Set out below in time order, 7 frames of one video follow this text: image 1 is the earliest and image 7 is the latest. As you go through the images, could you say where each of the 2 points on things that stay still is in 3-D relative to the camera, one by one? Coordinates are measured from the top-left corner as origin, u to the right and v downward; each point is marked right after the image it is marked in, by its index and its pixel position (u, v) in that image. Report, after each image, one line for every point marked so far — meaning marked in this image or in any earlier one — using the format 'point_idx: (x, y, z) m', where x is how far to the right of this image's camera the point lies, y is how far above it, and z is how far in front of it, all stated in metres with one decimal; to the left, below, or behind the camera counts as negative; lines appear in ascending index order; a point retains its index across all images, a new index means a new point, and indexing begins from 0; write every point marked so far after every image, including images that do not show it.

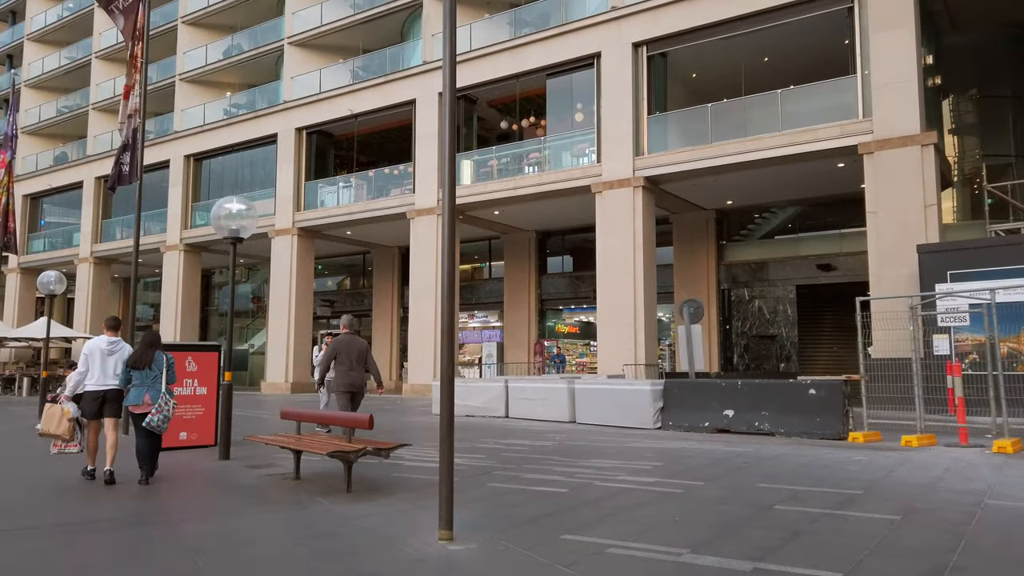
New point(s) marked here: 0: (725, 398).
0: (+2.9, -1.5, +10.0) m
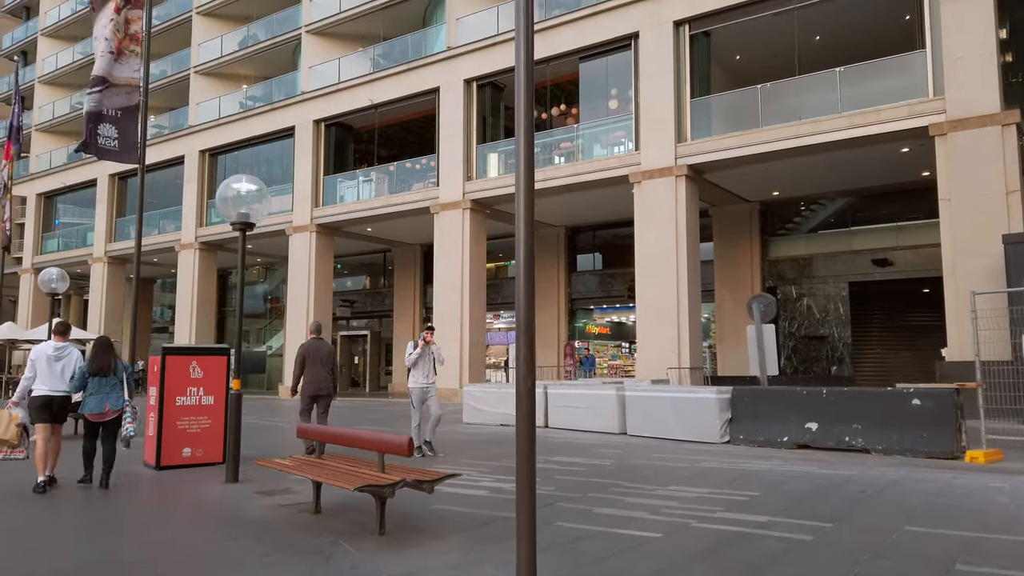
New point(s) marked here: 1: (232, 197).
0: (+3.4, -1.4, +8.7) m
1: (-2.7, +0.9, +7.2) m
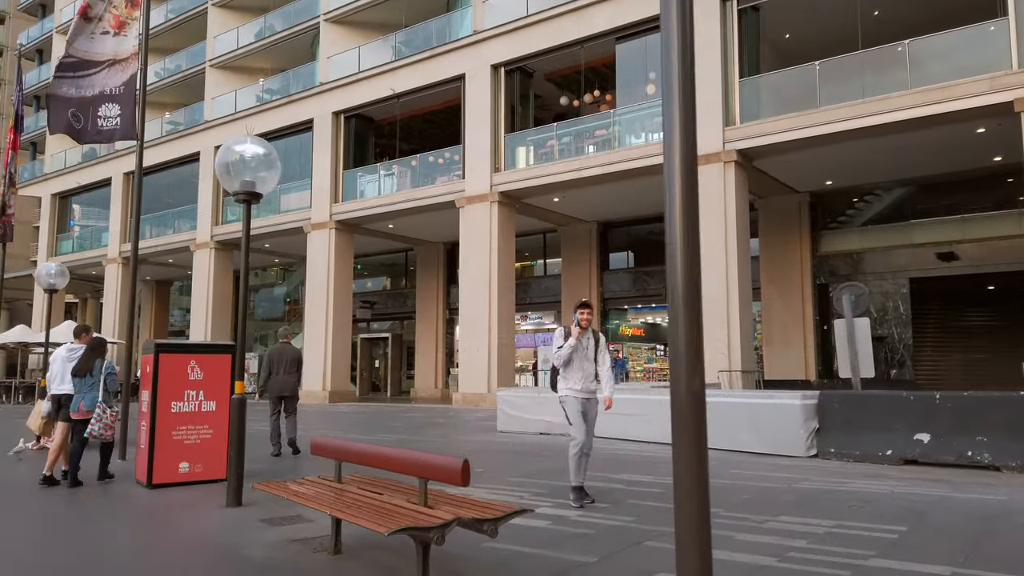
0: (+3.9, -1.3, +7.3) m
1: (-2.2, +1.0, +6.0) m
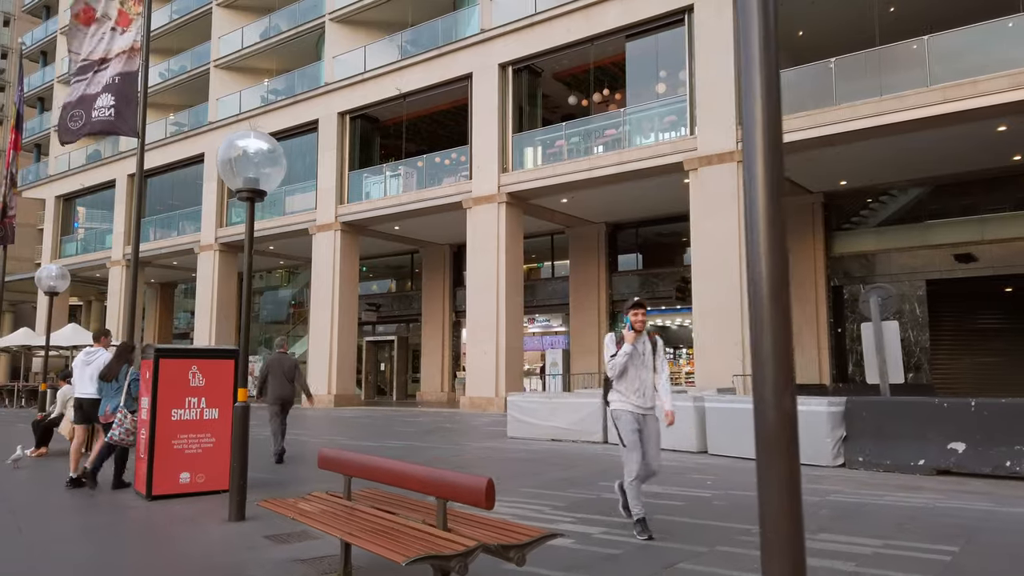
0: (+4.1, -1.3, +7.0) m
1: (-2.1, +1.0, +5.7) m
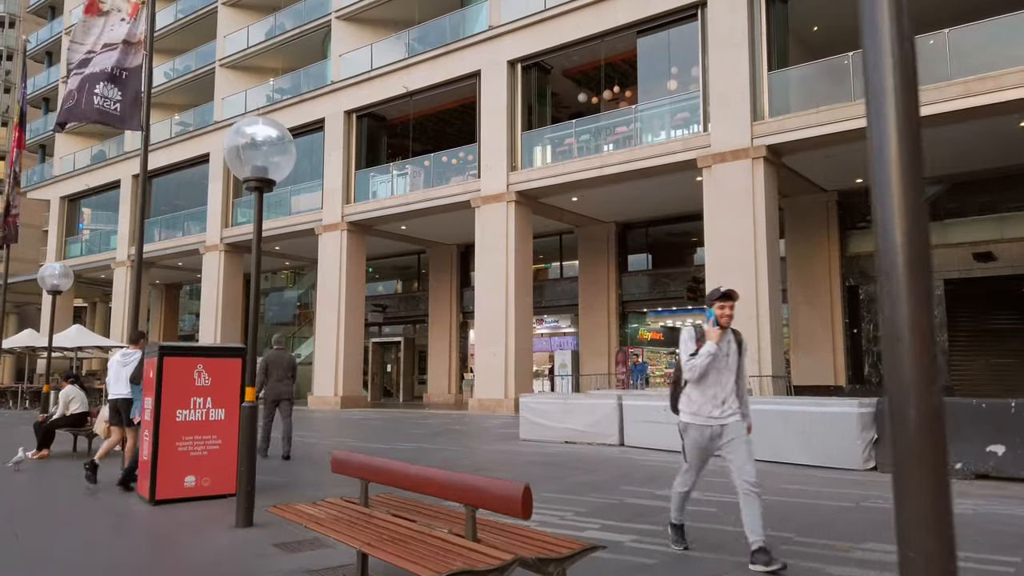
0: (+4.2, -1.2, +6.7) m
1: (-1.9, +1.0, +5.5) m
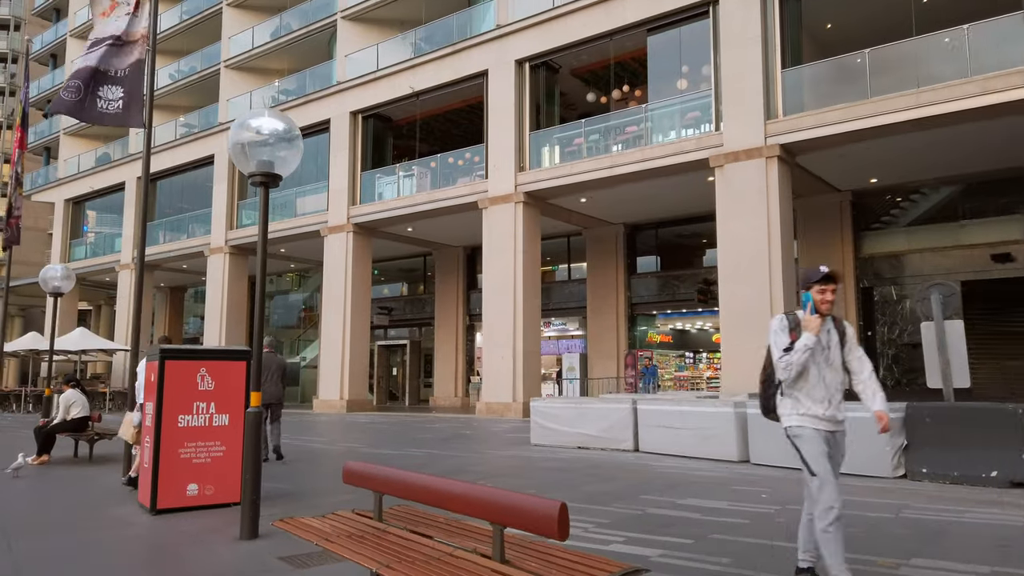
0: (+4.3, -1.2, +6.4) m
1: (-1.8, +1.0, +5.2) m
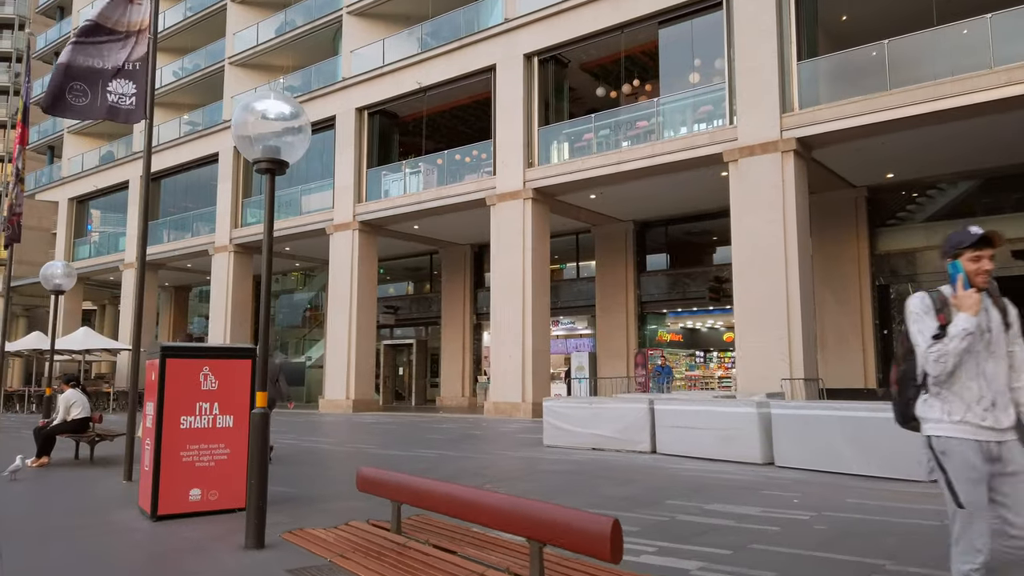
0: (+4.5, -1.2, +6.1) m
1: (-1.7, +1.1, +4.9) m
